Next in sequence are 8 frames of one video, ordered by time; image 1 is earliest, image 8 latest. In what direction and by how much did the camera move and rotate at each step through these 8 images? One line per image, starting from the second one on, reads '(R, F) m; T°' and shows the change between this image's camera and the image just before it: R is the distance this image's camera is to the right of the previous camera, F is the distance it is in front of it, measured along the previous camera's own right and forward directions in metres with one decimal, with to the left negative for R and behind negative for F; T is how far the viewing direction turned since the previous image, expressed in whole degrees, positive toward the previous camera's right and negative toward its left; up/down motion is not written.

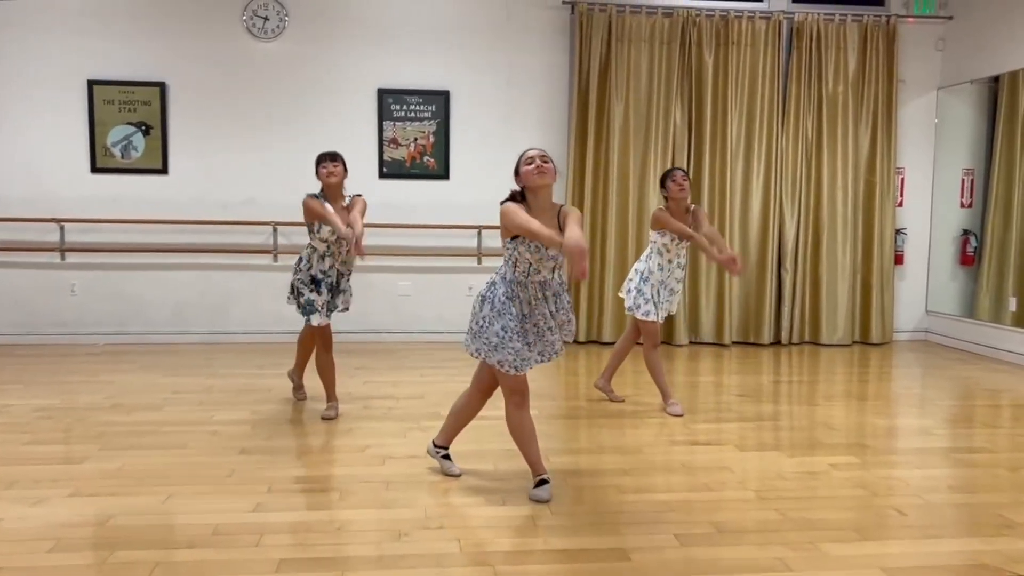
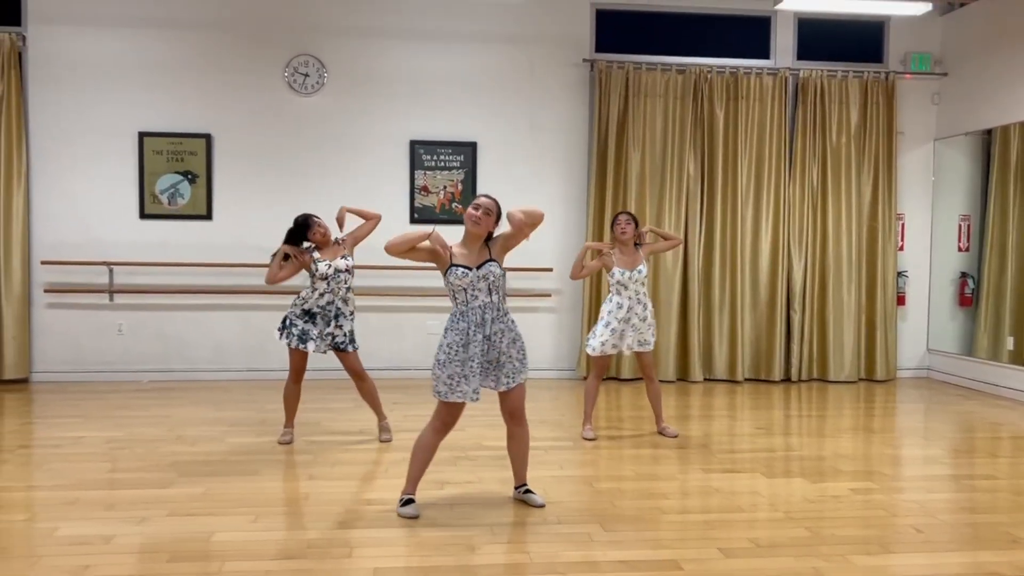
(-0.2, -0.3) m; 0°
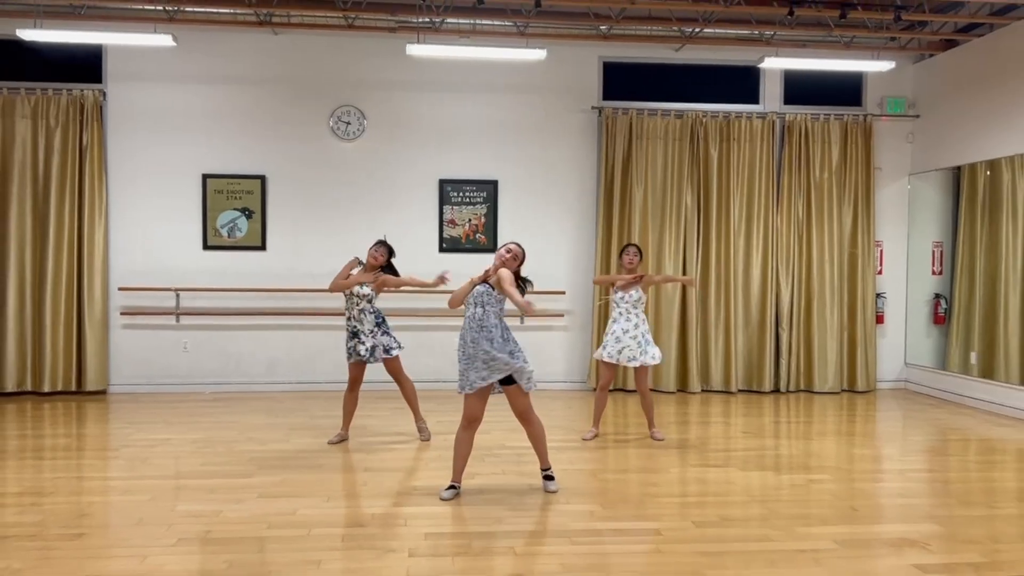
(0.0, -0.8) m; -1°
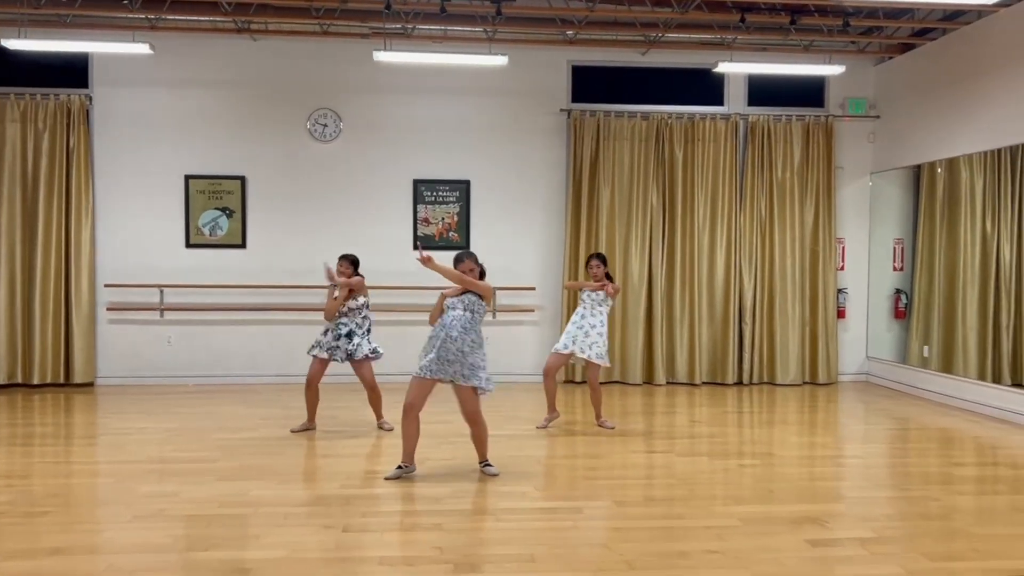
(+0.3, -0.2) m; 0°
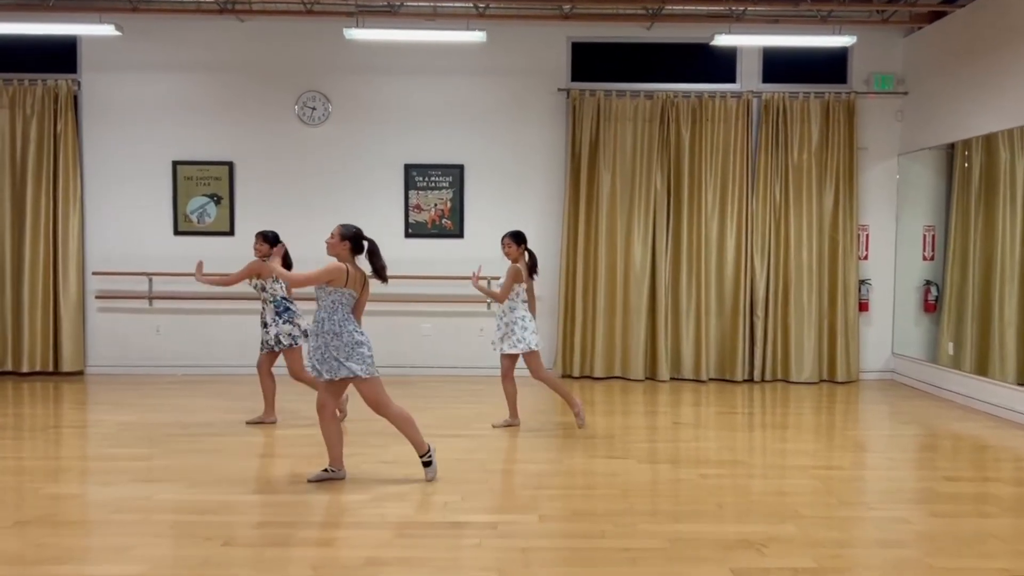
(+0.5, +0.3) m; -4°
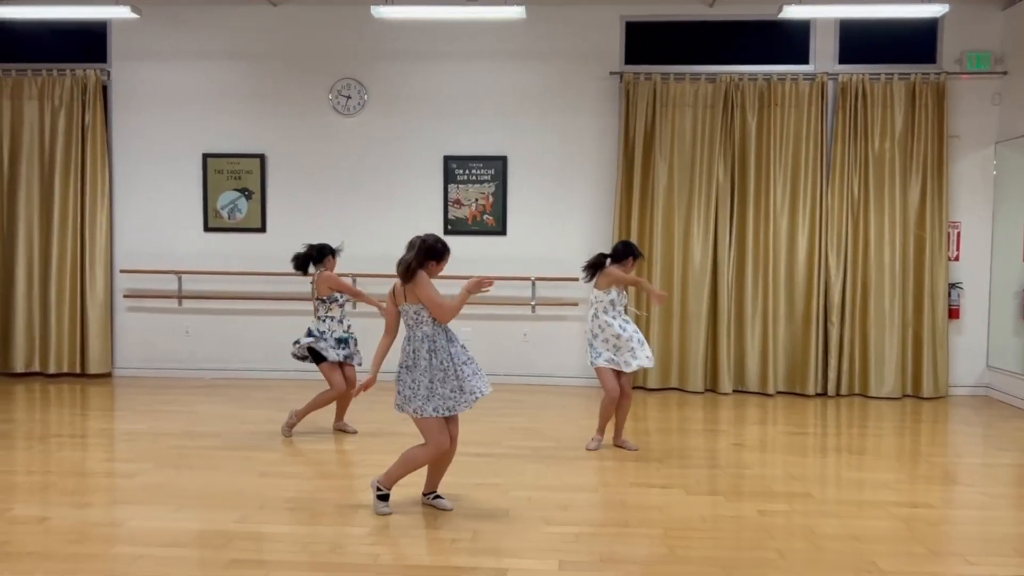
(0.0, +0.5) m; -4°
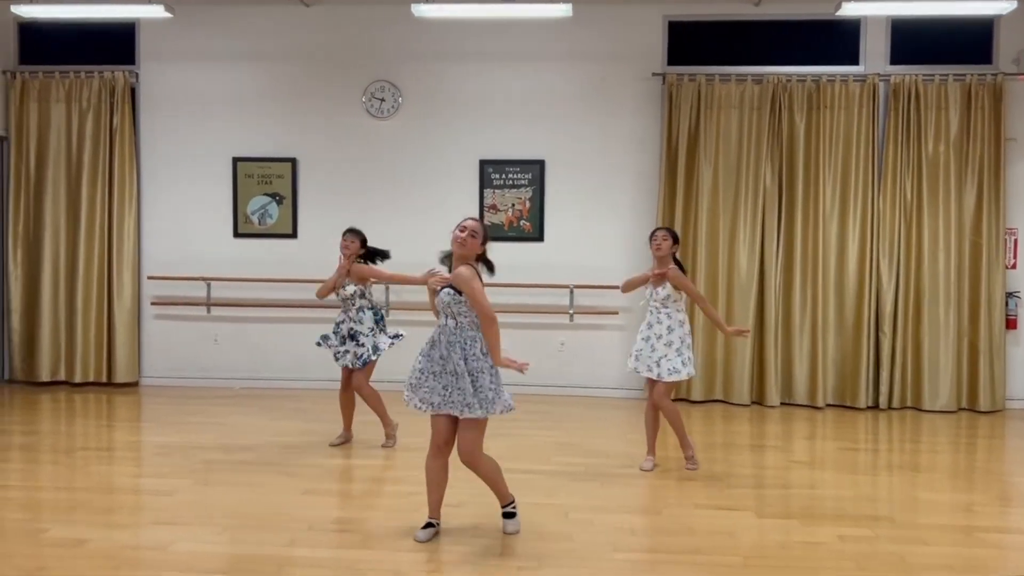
(-0.2, +0.2) m; -1°
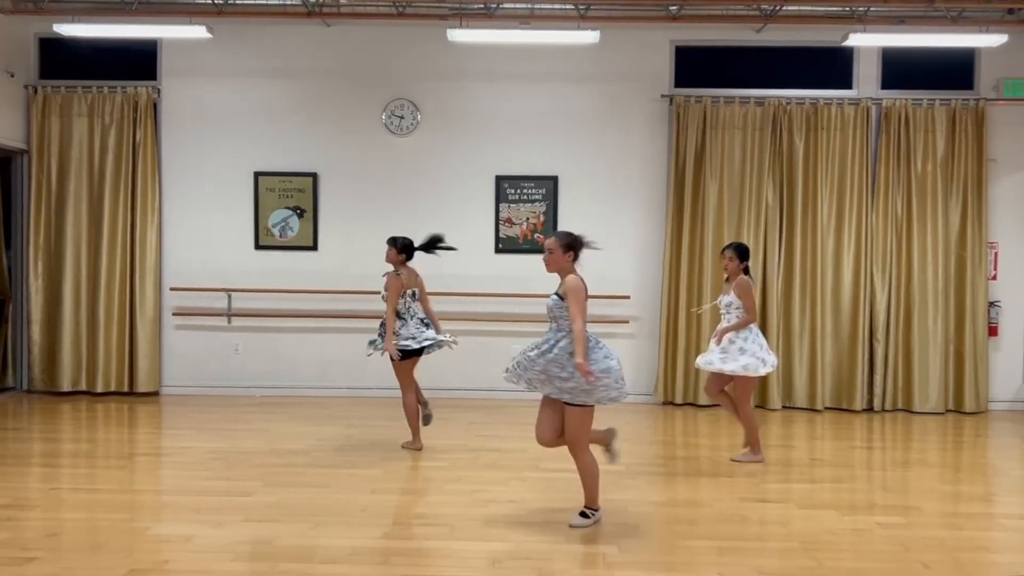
(-0.4, -0.2) m; +3°
